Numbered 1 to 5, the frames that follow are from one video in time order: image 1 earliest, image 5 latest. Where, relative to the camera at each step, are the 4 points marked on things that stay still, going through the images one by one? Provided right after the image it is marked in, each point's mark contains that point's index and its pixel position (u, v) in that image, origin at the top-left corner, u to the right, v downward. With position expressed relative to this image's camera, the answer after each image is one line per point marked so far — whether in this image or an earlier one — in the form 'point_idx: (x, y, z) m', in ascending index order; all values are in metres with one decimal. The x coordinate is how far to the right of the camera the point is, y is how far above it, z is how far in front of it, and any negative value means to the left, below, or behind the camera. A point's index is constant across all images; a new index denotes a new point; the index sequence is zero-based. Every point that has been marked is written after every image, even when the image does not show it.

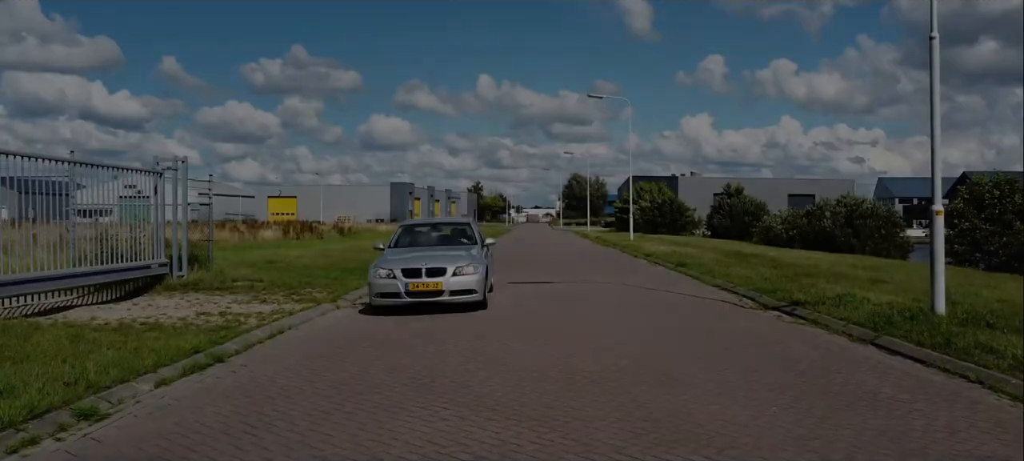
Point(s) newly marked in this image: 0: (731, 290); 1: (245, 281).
0: (+3.7, -1.0, +13.4) m
1: (-5.1, -1.0, +15.4) m
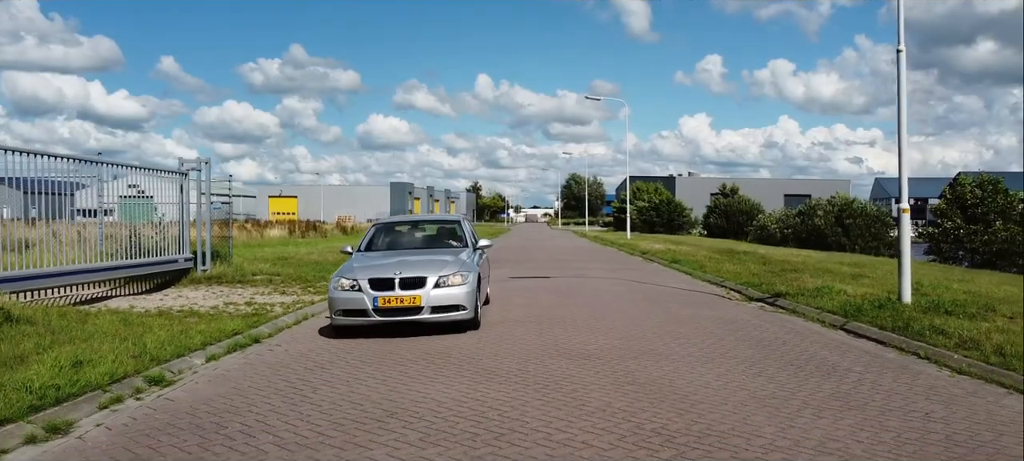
0: (+3.7, -0.9, +13.8) m
1: (-5.1, -0.9, +15.8) m
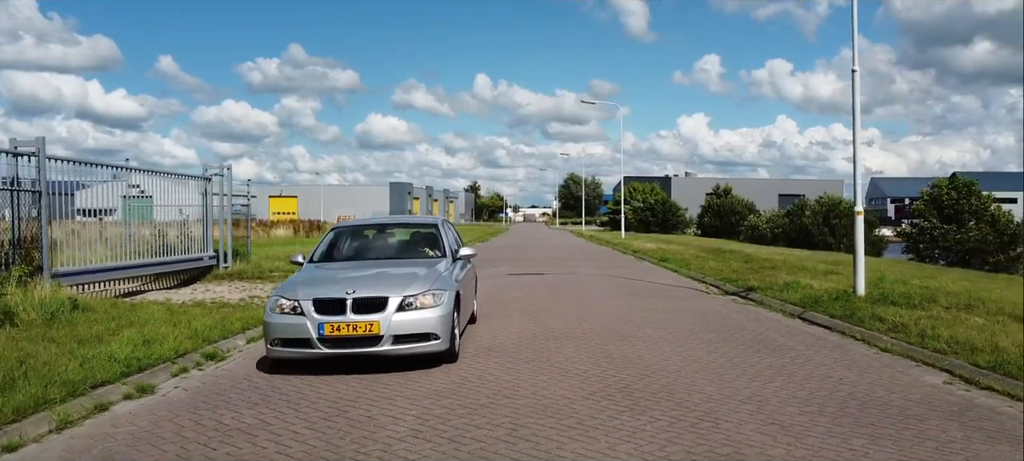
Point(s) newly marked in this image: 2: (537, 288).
0: (+3.6, -0.9, +14.5) m
1: (-5.2, -0.9, +16.4) m
2: (+0.5, -1.1, +13.8) m
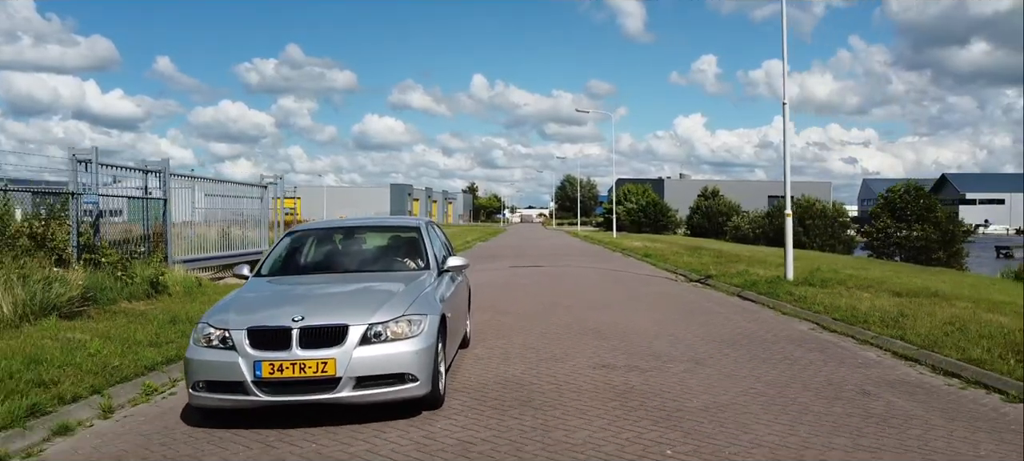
0: (+3.6, -0.9, +16.1) m
1: (-5.2, -0.9, +18.0) m
2: (+0.5, -1.0, +15.4) m
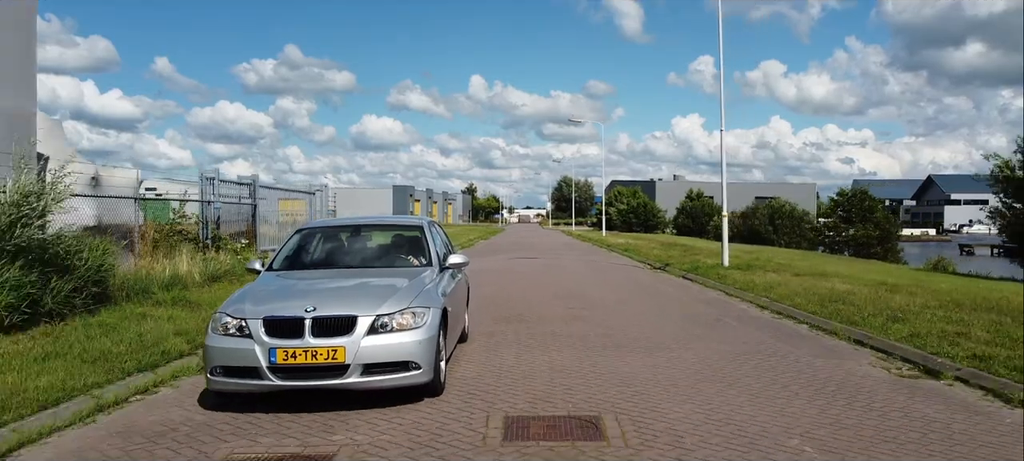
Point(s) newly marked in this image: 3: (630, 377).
0: (+3.6, -0.9, +18.3) m
1: (-5.2, -0.9, +20.2) m
2: (+0.5, -1.0, +17.6) m
3: (+1.1, -1.4, +7.4) m
